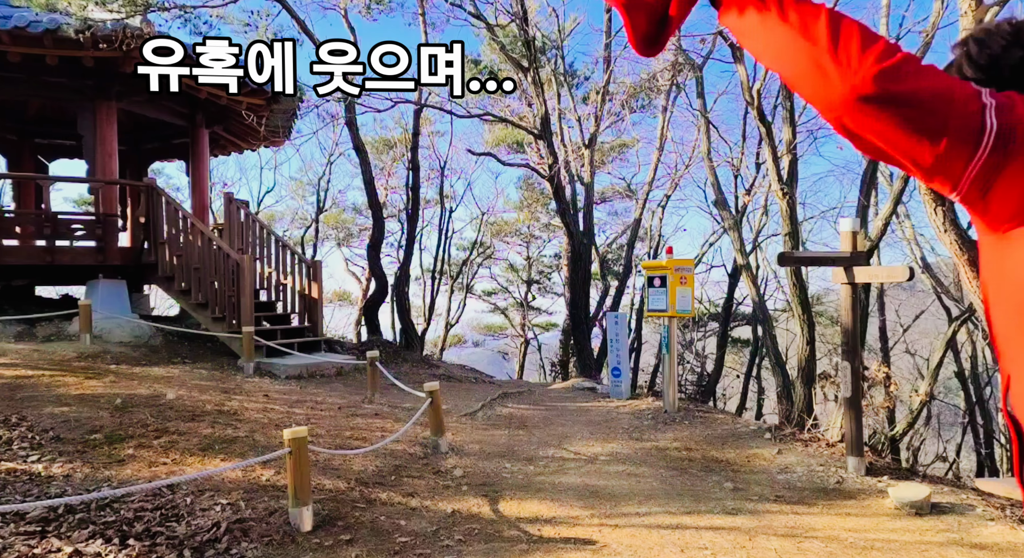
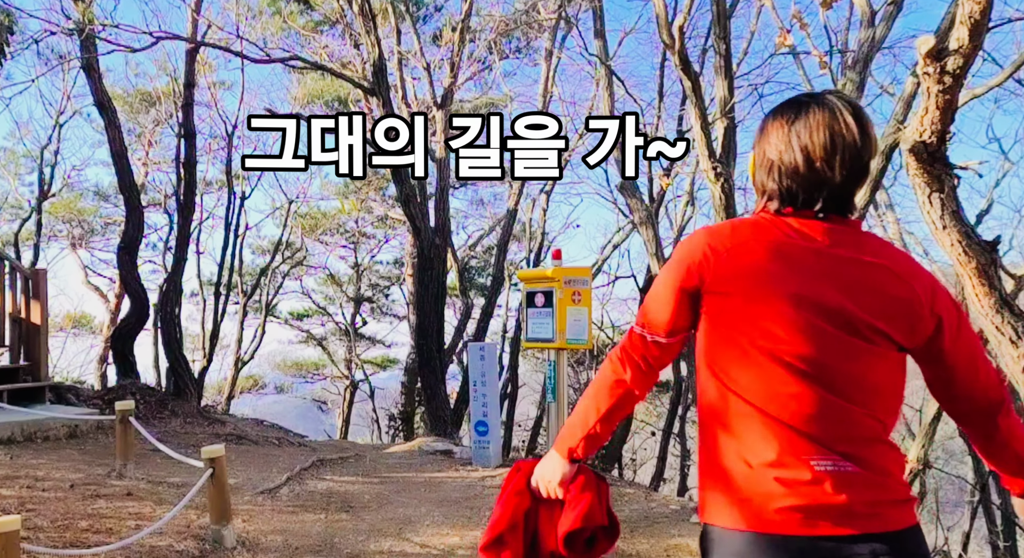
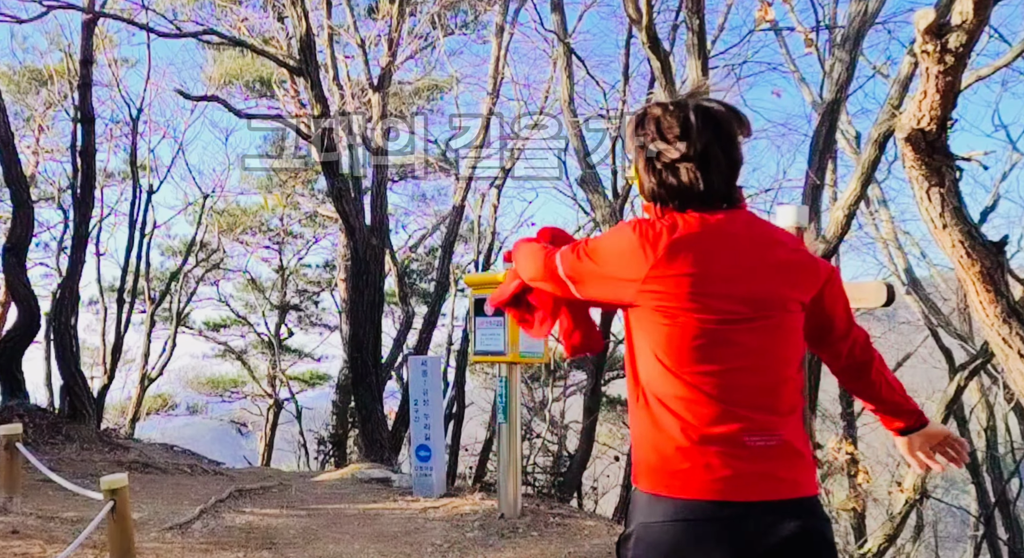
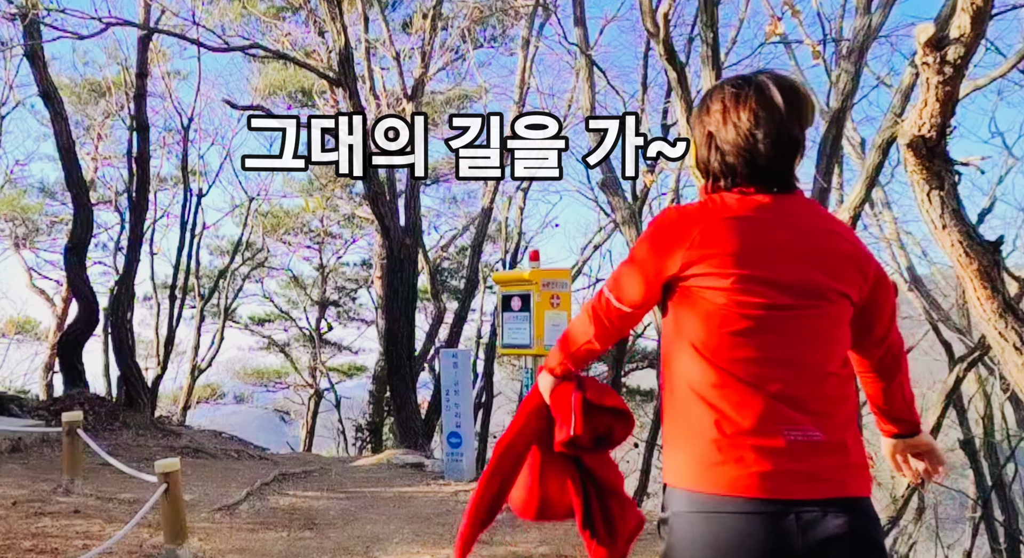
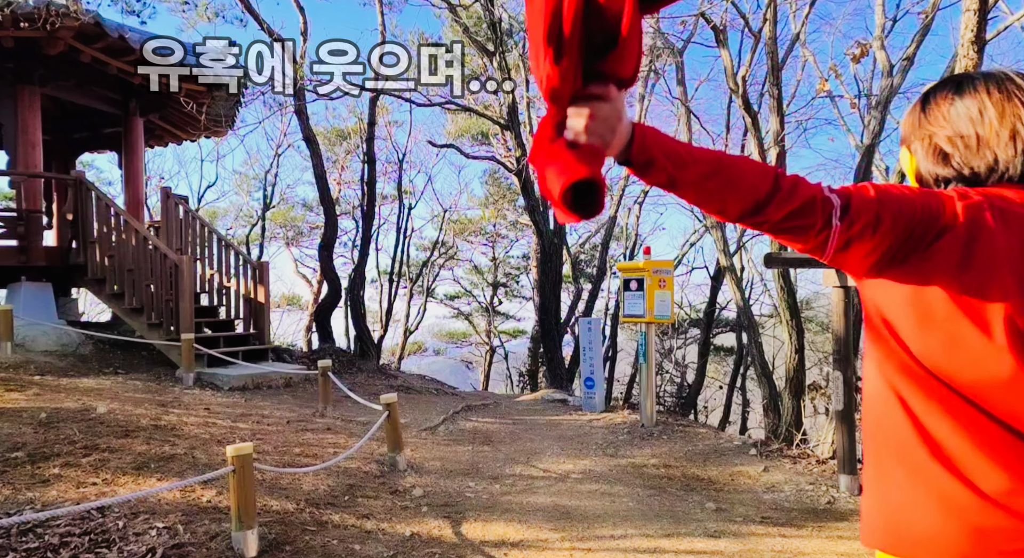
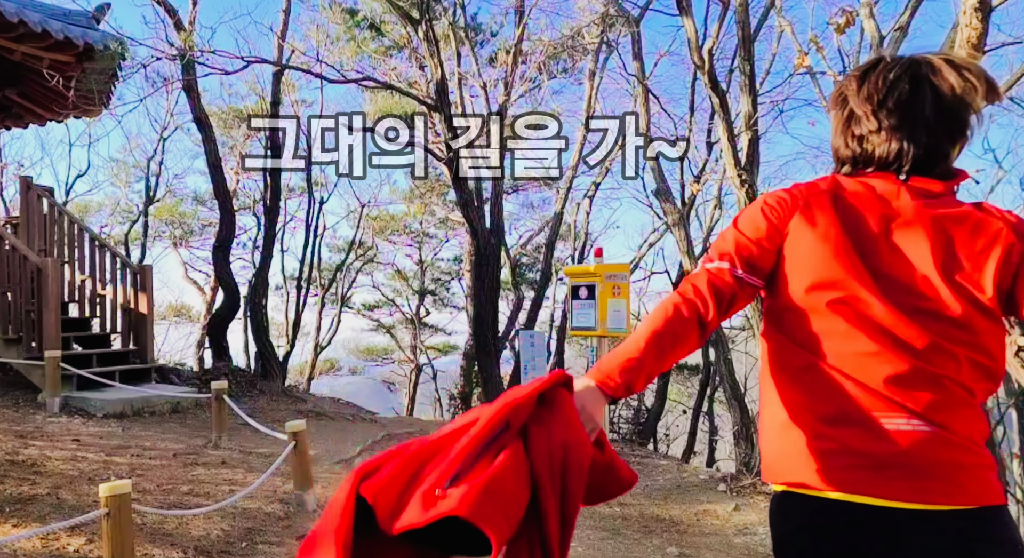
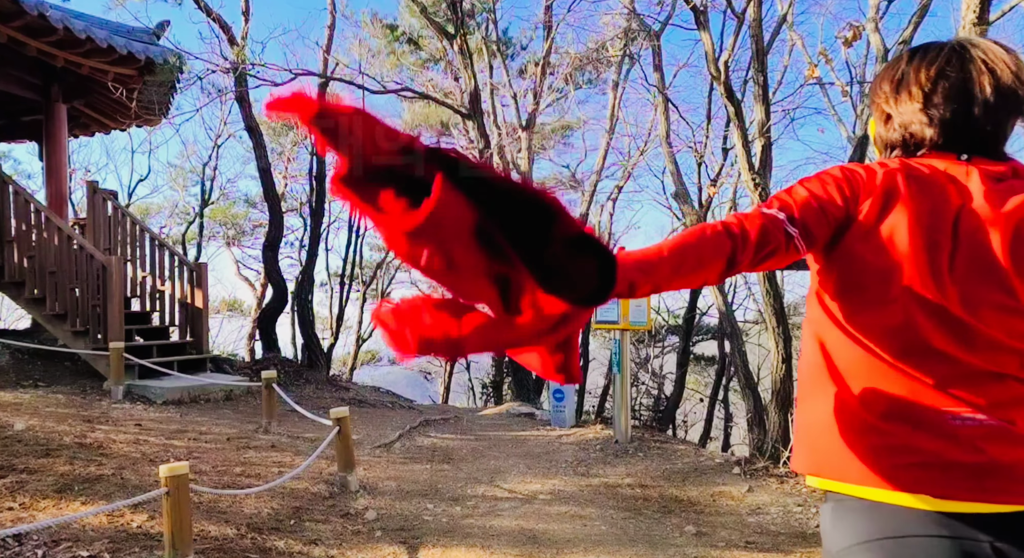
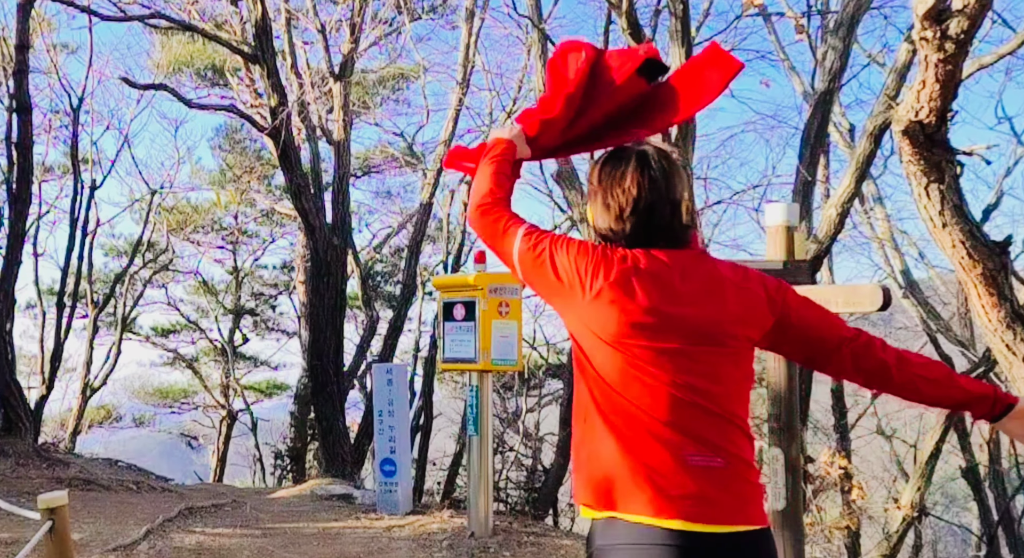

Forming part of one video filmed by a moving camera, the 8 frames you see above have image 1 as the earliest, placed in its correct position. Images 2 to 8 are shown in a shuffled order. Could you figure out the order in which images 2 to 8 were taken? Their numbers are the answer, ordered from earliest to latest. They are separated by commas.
5, 7, 6, 2, 4, 3, 8
